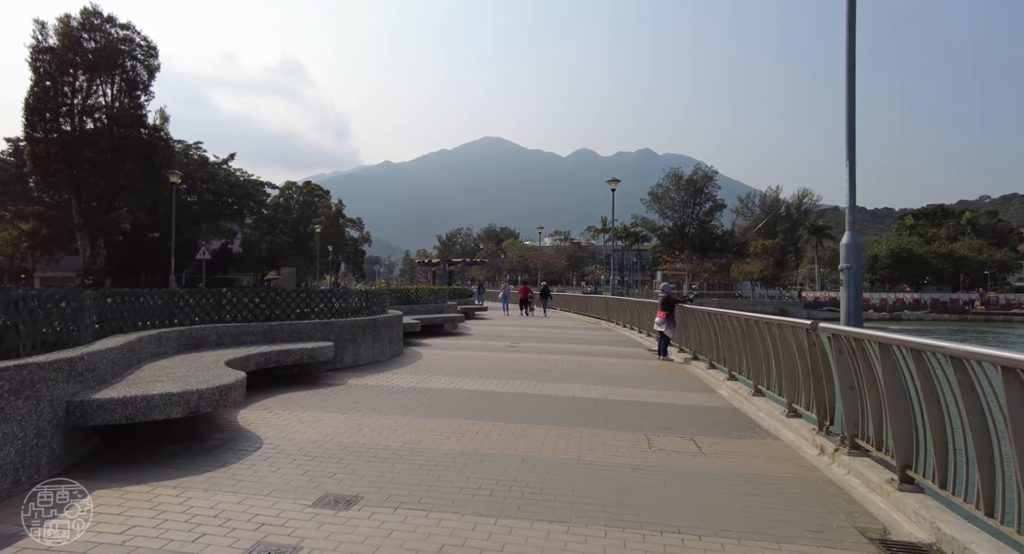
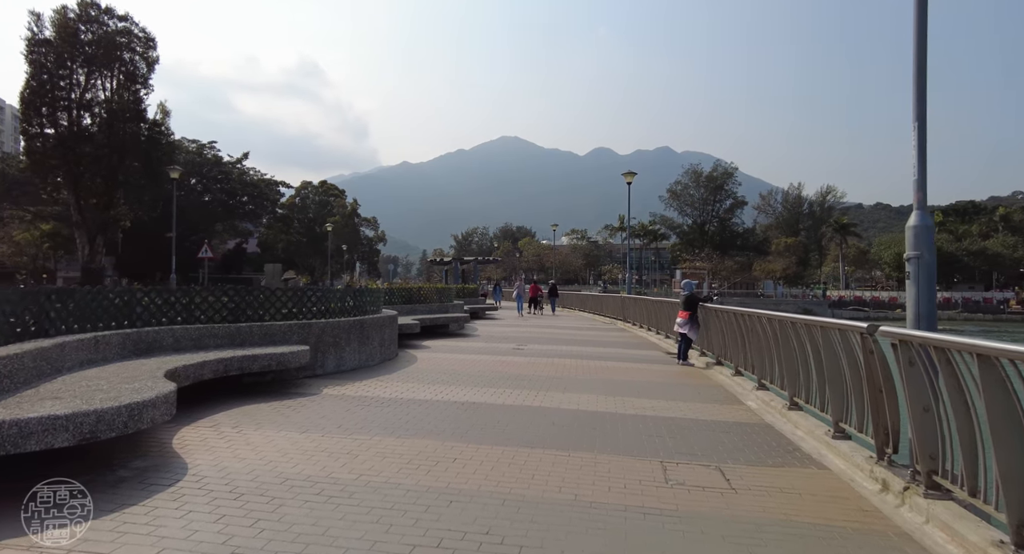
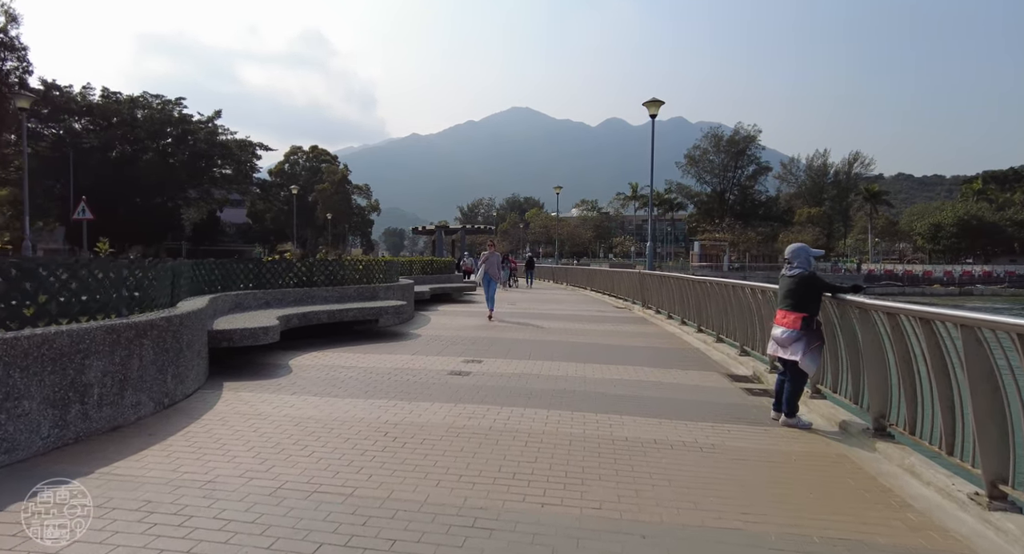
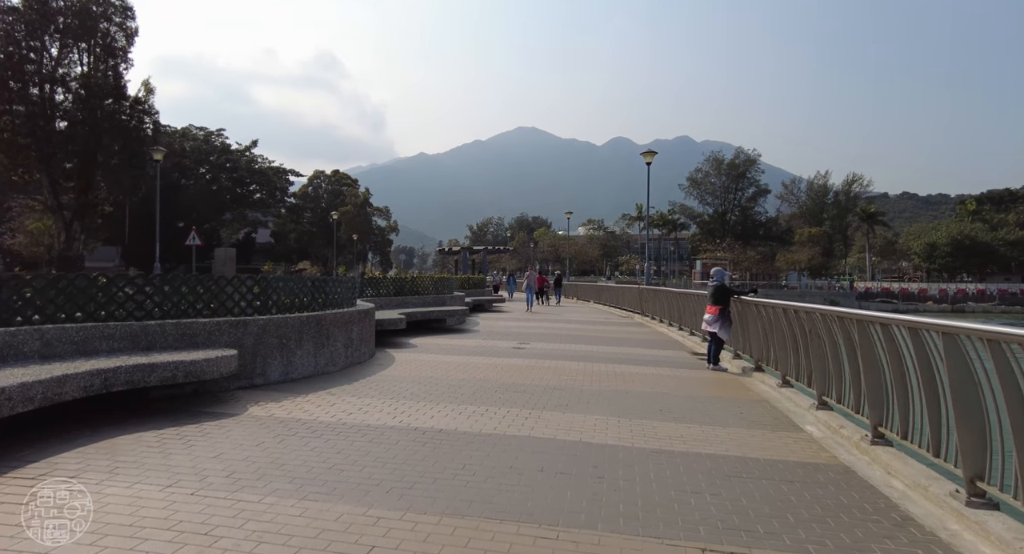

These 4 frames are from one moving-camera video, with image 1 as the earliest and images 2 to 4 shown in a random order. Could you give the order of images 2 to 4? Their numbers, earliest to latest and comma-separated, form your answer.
2, 4, 3
